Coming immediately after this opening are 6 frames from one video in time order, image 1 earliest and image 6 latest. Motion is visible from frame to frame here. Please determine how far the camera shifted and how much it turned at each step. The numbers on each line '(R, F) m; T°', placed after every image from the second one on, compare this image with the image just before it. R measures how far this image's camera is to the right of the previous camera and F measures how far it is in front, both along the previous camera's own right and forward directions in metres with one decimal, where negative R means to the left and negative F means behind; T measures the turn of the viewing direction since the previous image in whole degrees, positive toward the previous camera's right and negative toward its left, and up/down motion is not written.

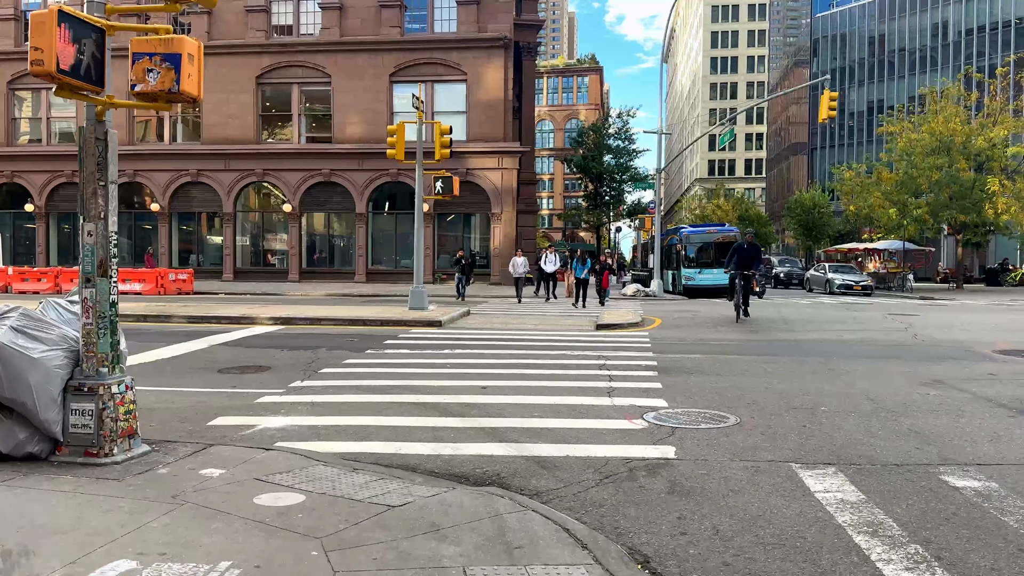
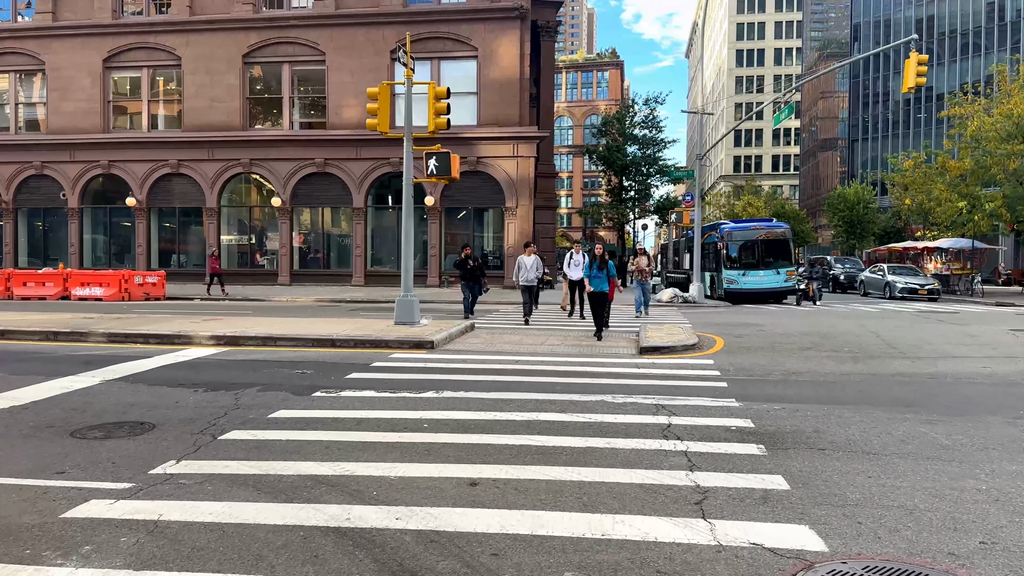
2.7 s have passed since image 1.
(0.0, +3.7) m; -1°
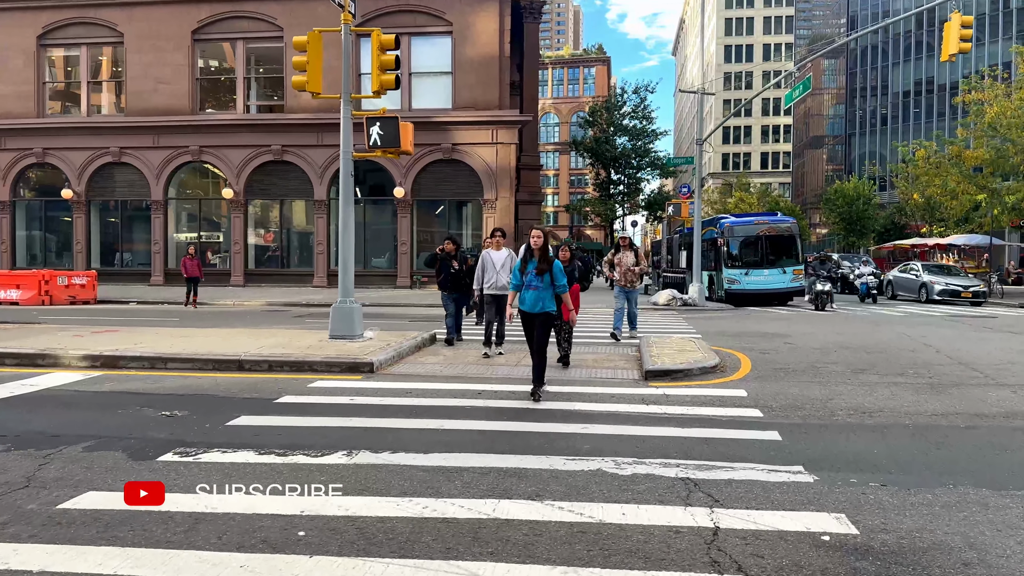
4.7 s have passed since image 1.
(+0.3, +2.7) m; +1°
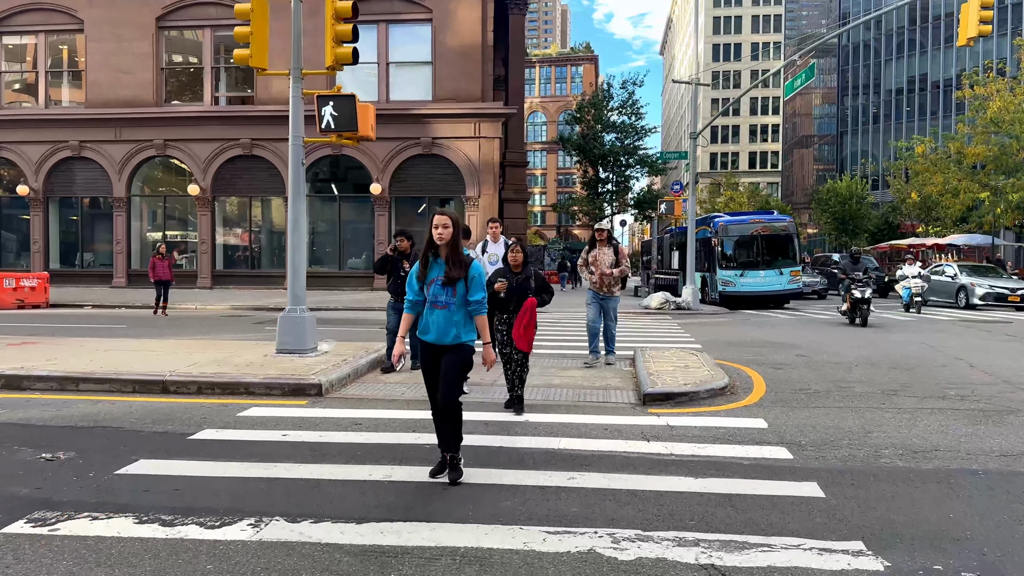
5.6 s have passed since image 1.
(+0.1, +1.3) m; +1°
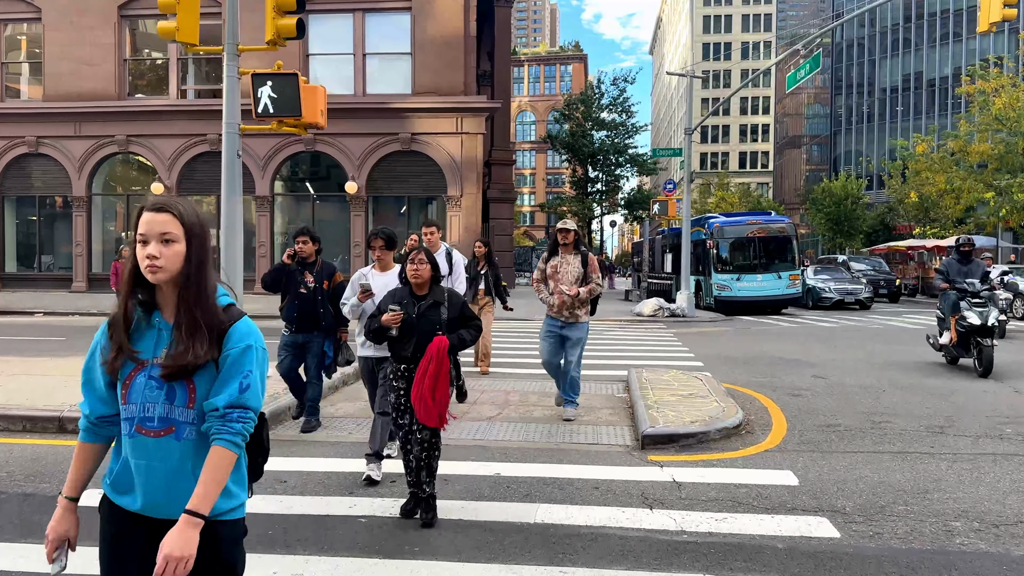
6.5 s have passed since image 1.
(+0.2, +1.3) m; +1°
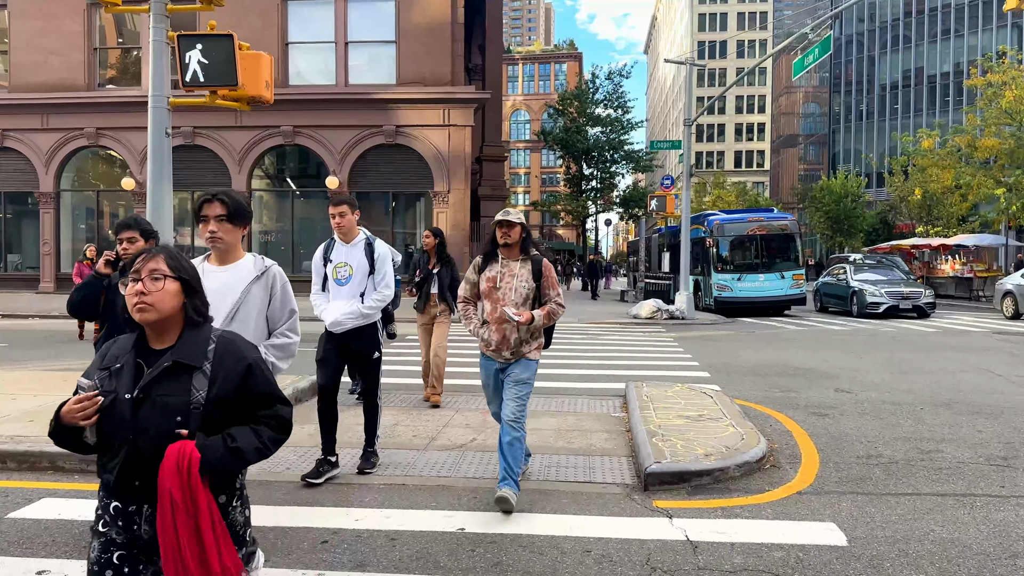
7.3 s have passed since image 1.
(+0.1, +1.1) m; 0°
